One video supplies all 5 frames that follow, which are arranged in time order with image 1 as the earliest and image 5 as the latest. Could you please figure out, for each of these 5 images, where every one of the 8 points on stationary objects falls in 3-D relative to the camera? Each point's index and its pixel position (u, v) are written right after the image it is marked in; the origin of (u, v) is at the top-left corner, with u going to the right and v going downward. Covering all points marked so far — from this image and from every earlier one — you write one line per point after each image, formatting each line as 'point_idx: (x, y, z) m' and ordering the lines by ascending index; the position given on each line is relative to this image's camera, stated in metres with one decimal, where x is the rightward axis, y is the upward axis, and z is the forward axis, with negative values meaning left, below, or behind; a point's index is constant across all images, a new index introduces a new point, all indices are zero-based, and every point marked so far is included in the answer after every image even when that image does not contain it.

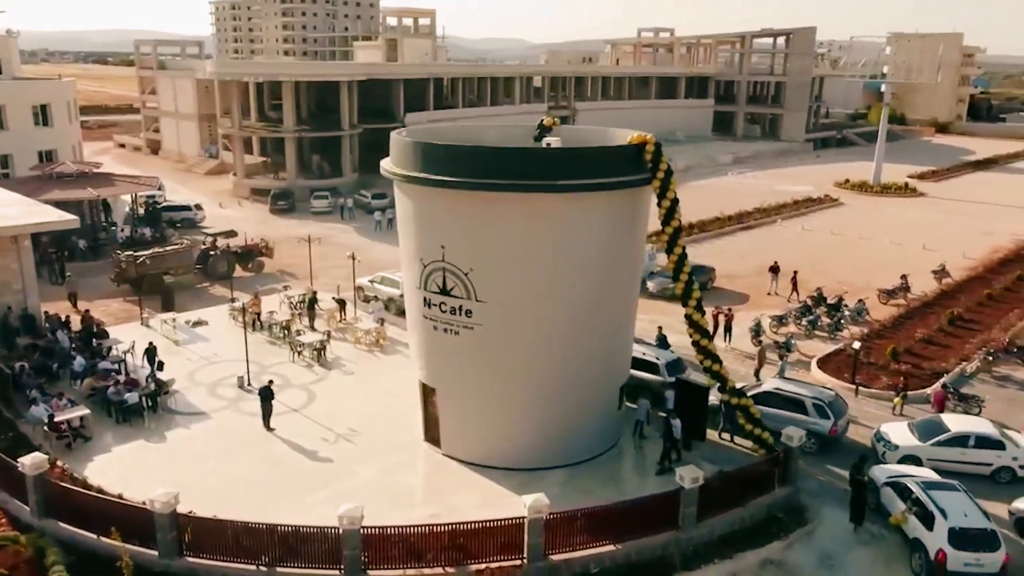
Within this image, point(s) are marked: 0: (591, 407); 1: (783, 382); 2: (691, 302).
0: (+1.8, -2.6, +17.9) m
1: (+6.3, -2.2, +18.9) m
2: (+3.6, -0.3, +16.2) m
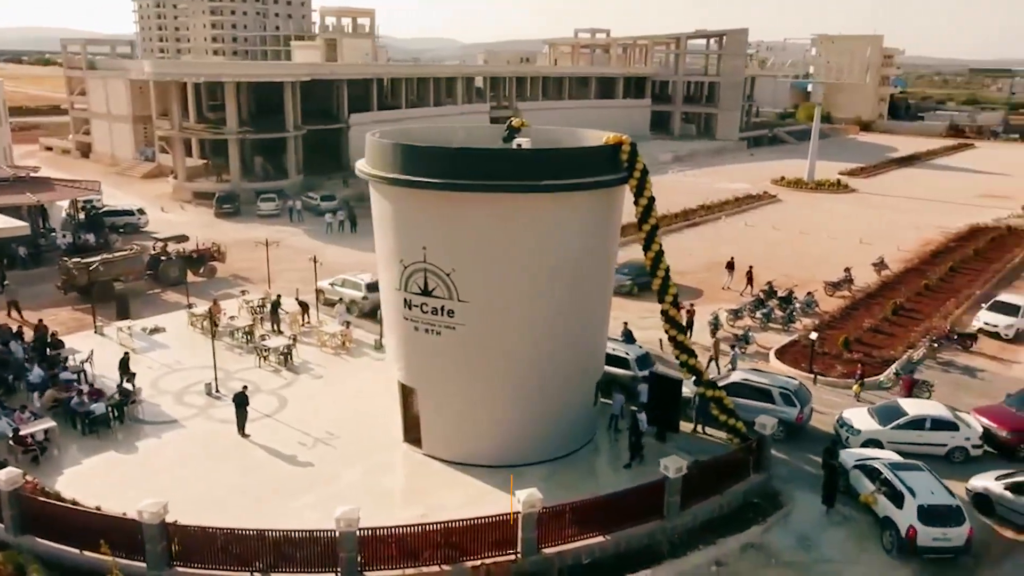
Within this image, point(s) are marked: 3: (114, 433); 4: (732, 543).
0: (+1.3, -2.5, +18.3) m
1: (+5.7, -2.0, +19.6) m
2: (+3.2, -0.2, +16.7) m
3: (-9.0, -3.3, +18.5) m
4: (+4.1, -4.7, +15.2) m
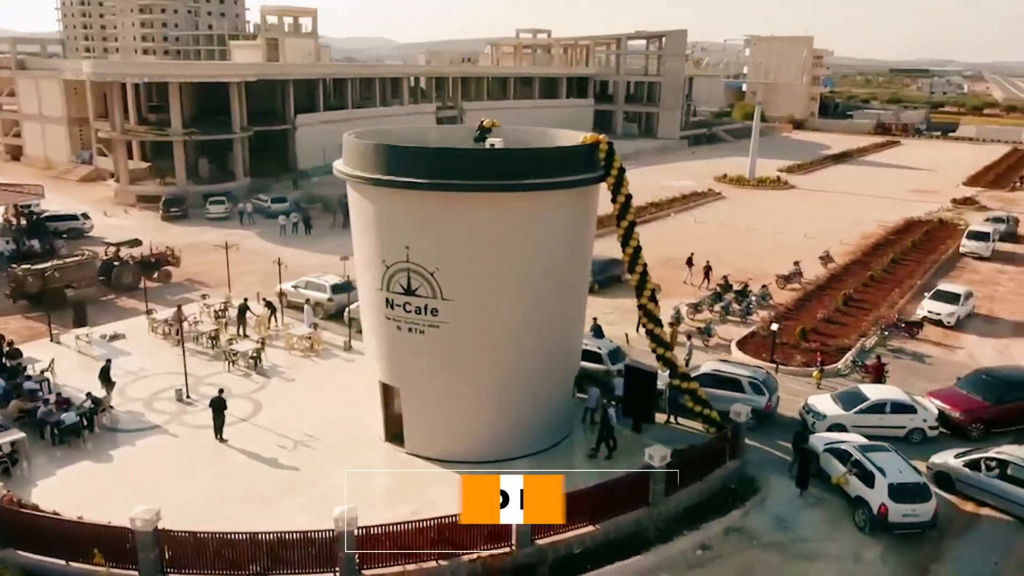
0: (+0.8, -2.5, +18.6) m
1: (+5.1, -1.9, +20.3) m
2: (+2.8, -0.1, +17.2) m
3: (-9.4, -3.4, +18.1) m
4: (+3.9, -4.6, +15.7) m
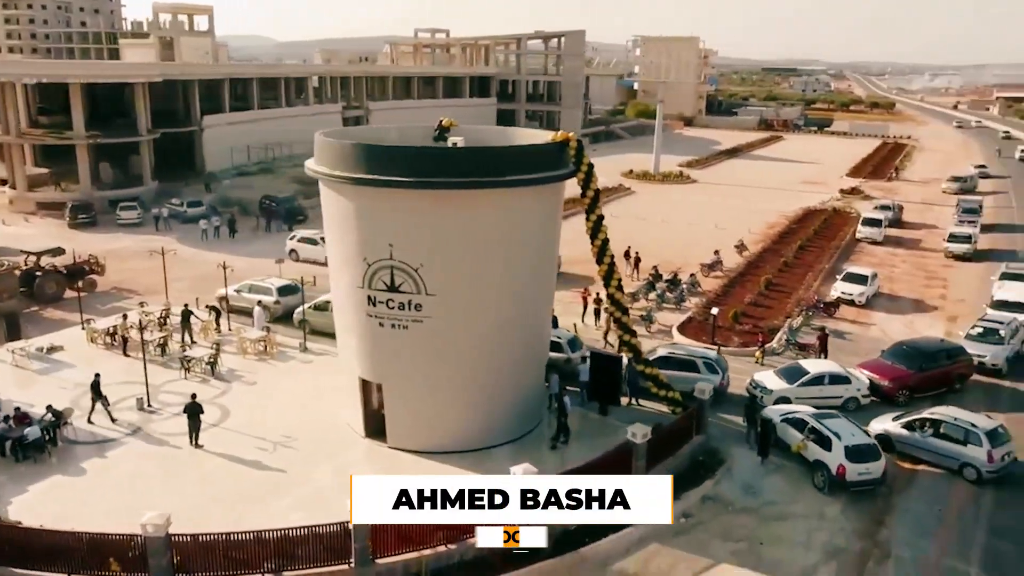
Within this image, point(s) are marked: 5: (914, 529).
0: (+0.2, -2.3, +19.3) m
1: (+4.2, -1.6, +21.6) m
2: (+2.3, +0.1, +18.2) m
3: (-9.9, -3.6, +17.5) m
4: (+3.7, -4.3, +16.9) m
5: (+7.7, -4.7, +15.8) m
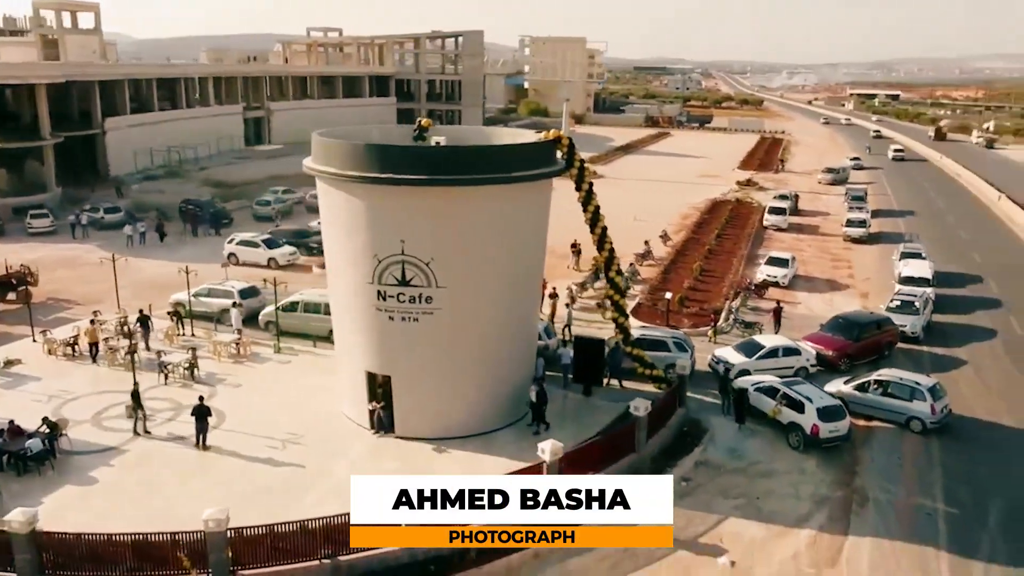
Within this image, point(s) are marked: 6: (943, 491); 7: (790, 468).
0: (0.0, -2.1, +20.3) m
1: (+3.6, -1.2, +23.1) m
2: (+2.2, +0.5, +19.5) m
3: (-9.6, -3.8, +17.1) m
4: (+3.9, -3.9, +18.4) m
5: (+8.1, -4.2, +18.0) m
6: (+9.0, -4.3, +17.2) m
7: (+6.2, -4.0, +18.4) m
